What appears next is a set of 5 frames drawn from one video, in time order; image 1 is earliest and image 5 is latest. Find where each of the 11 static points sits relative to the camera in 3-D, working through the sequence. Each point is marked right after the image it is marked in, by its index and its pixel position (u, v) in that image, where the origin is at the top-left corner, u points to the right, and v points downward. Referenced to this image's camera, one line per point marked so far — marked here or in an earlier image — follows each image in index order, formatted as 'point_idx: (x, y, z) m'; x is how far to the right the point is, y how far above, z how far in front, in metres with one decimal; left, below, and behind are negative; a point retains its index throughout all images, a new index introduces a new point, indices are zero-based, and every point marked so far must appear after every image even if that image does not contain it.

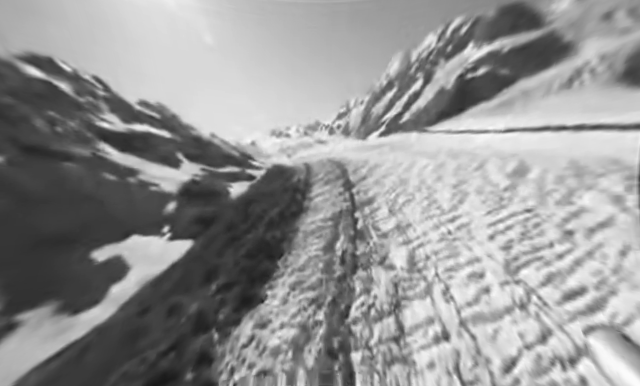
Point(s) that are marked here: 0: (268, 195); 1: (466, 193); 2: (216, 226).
0: (-3.1, -0.1, +13.2) m
1: (+4.7, -0.1, +7.0) m
2: (-5.0, -1.5, +10.5) m
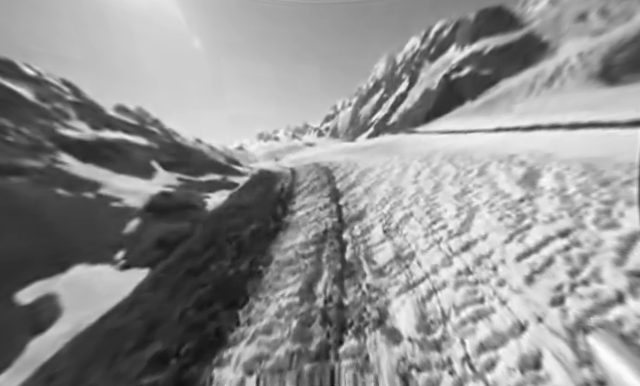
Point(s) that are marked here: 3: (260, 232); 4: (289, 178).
0: (-3.9, -0.7, +11.7) m
1: (+4.2, -0.4, +5.8) m
2: (-5.6, -2.2, +8.9) m
3: (-2.1, -1.4, +7.8) m
4: (-2.4, +1.2, +17.3) m
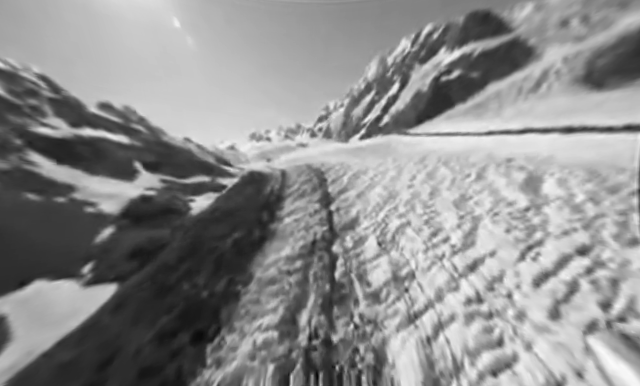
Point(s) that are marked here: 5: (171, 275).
0: (-4.4, -0.9, +11.0) m
1: (+3.9, -0.6, +5.3) m
2: (-6.0, -2.4, +8.1) m
3: (-2.5, -1.6, +7.1) m
4: (-3.1, +0.9, +16.6) m
5: (-4.1, -2.2, +6.0) m
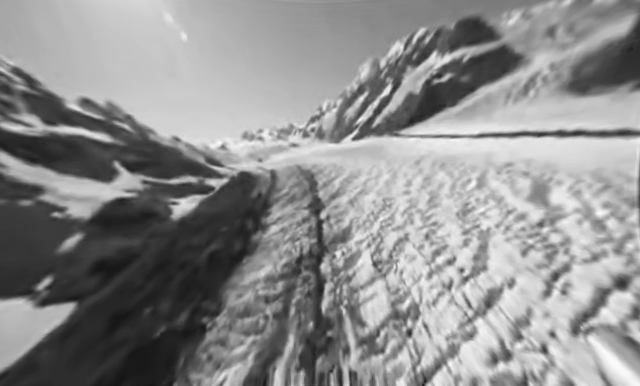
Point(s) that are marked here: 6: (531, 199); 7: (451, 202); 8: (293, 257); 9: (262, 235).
0: (-4.9, -1.1, +10.1) m
1: (+3.6, -0.8, +4.7) m
2: (-6.4, -2.6, +7.1) m
3: (-2.9, -1.8, +6.3) m
4: (-3.7, +0.7, +15.7) m
5: (-4.4, -2.4, +5.1) m
6: (+5.5, -0.1, +5.6) m
7: (+3.9, -0.3, +6.5) m
8: (-0.7, -1.6, +5.6) m
9: (-1.9, -1.4, +7.4) m
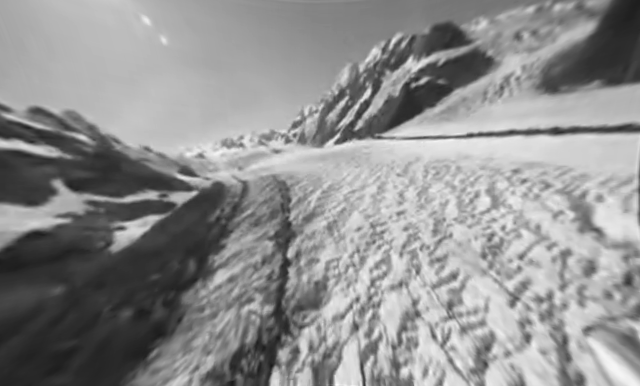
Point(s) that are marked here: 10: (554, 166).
0: (-5.9, -2.2, +7.6) m
1: (+2.9, -1.4, +2.8) m
2: (-7.1, -3.6, +4.5) m
3: (-3.6, -2.7, +3.9) m
4: (-5.2, -0.4, +13.3) m
5: (-5.0, -3.3, +2.6) m
6: (+4.7, -0.6, +3.9) m
7: (+3.1, -0.8, +4.6) m
8: (-1.4, -2.4, +3.4) m
9: (-2.7, -2.2, +5.1) m
10: (+7.5, +0.8, +6.8) m
